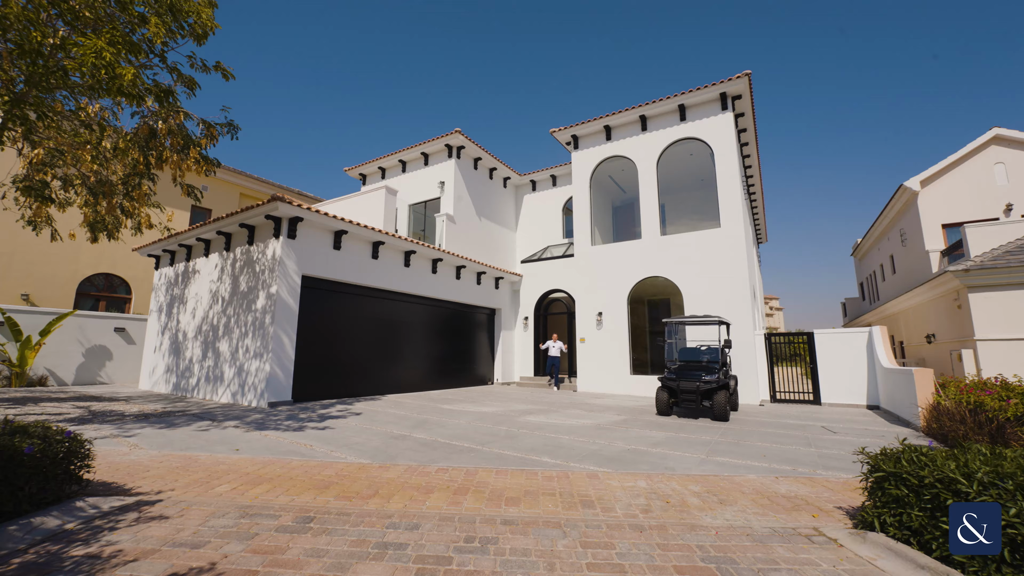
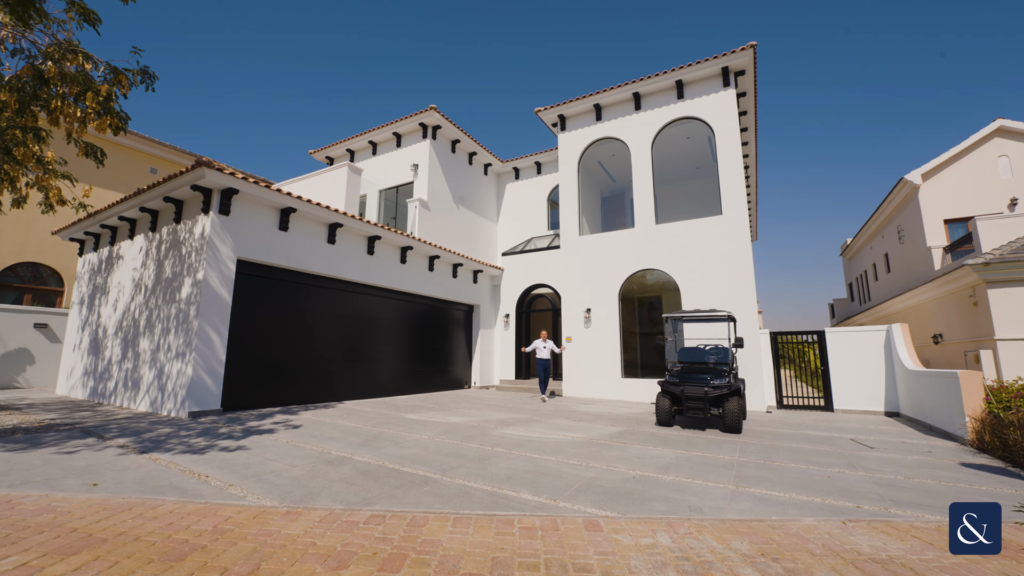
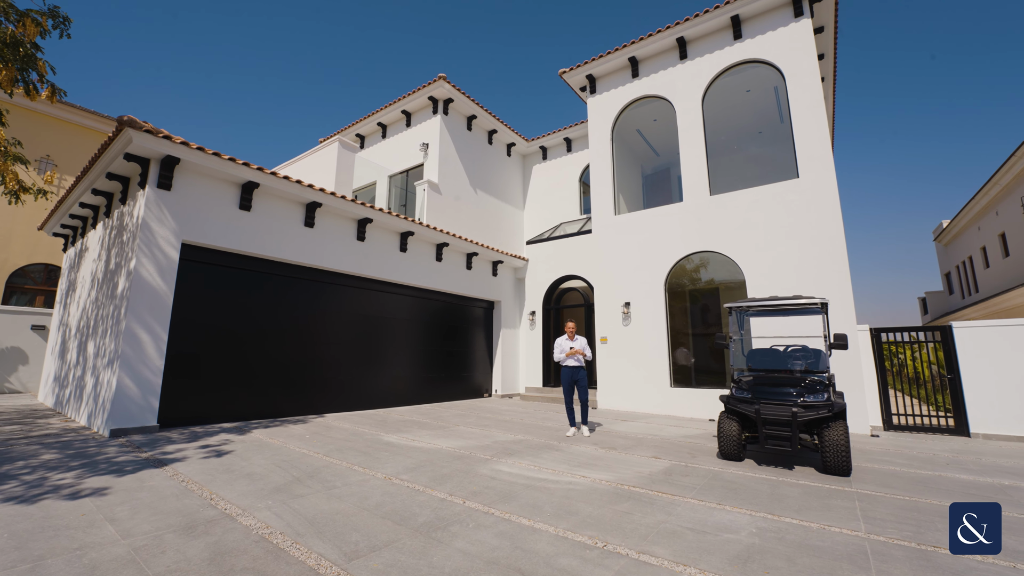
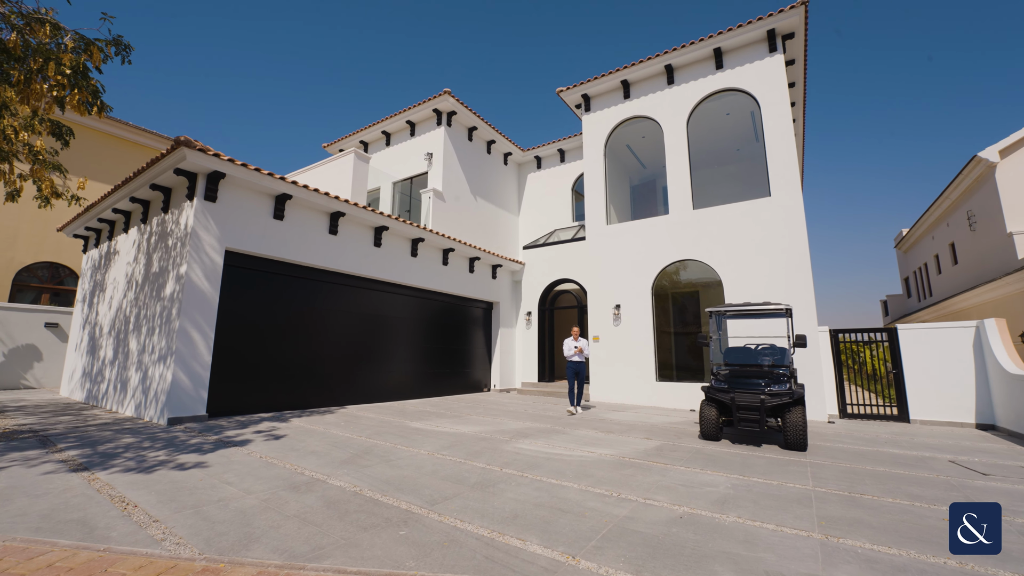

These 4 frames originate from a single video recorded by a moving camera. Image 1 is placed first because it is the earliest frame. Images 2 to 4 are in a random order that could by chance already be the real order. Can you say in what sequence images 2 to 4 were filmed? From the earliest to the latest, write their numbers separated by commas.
2, 4, 3
